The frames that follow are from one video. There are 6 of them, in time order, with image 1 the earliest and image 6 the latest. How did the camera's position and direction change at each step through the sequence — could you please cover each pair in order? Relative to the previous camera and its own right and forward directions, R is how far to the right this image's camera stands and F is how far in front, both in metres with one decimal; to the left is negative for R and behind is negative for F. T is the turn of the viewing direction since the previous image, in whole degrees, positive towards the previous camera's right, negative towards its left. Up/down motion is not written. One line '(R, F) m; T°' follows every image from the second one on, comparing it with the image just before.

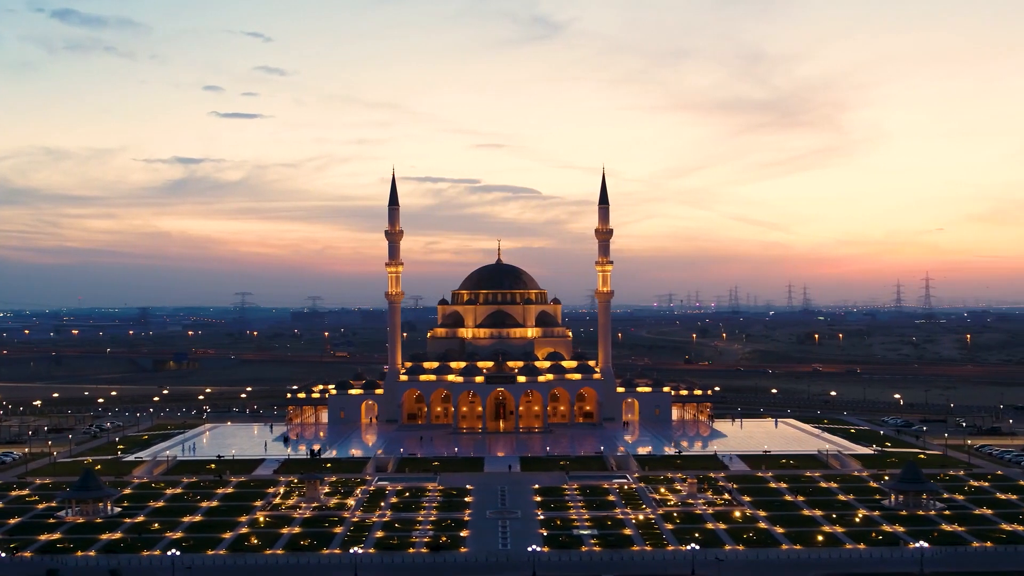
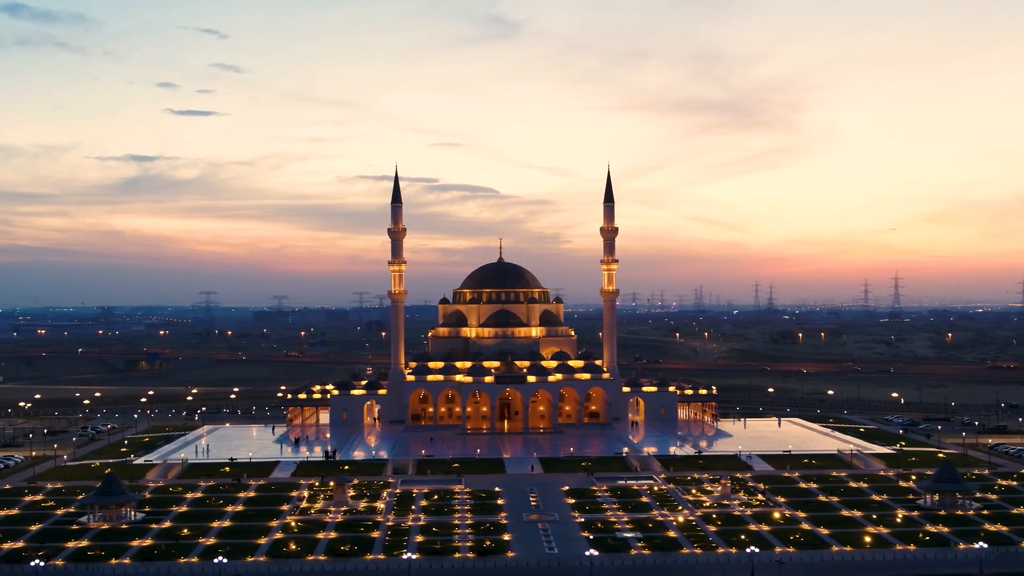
(-2.3, +0.7) m; +2°
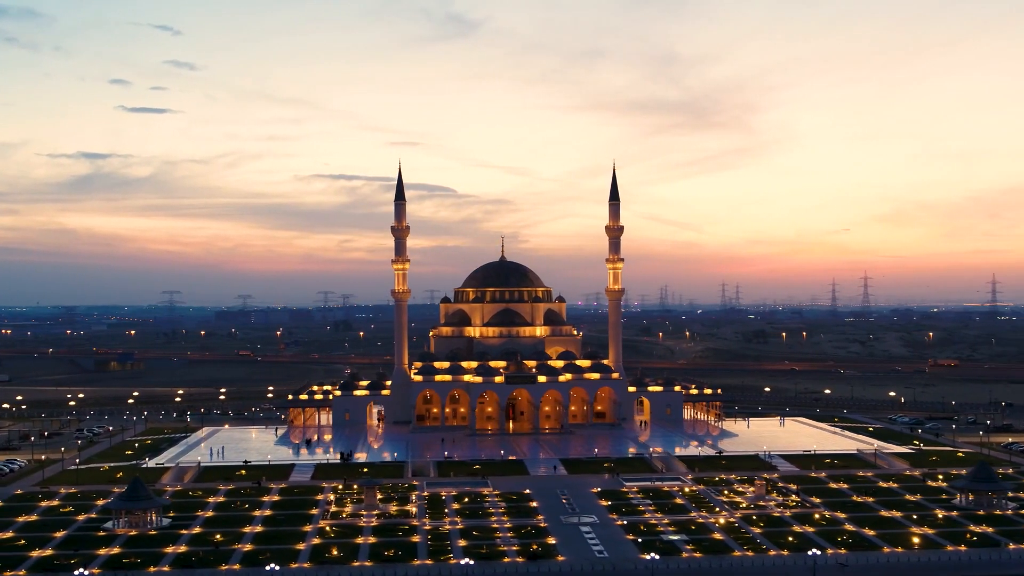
(-2.3, +0.7) m; +2°
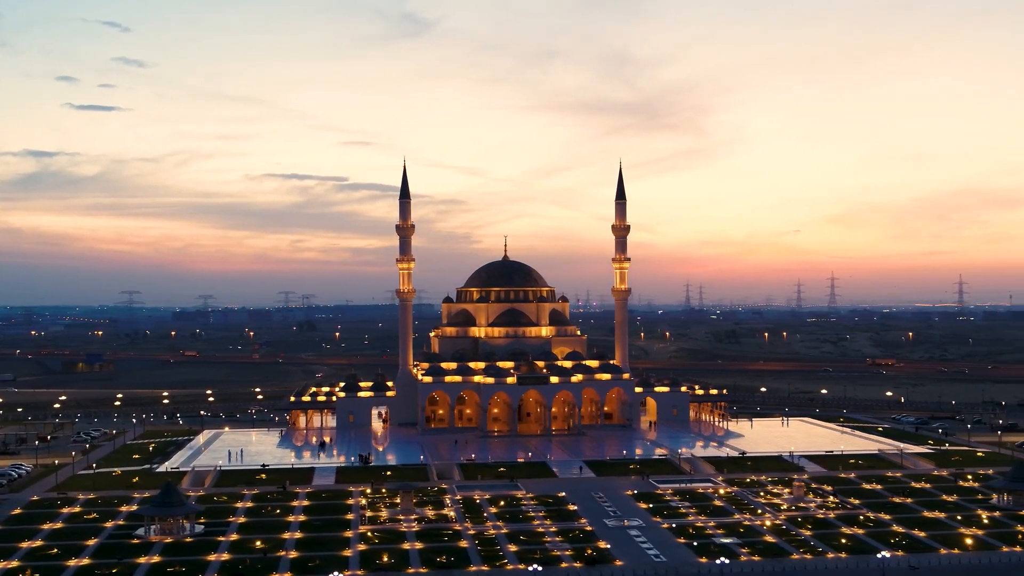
(-2.6, +0.7) m; +2°
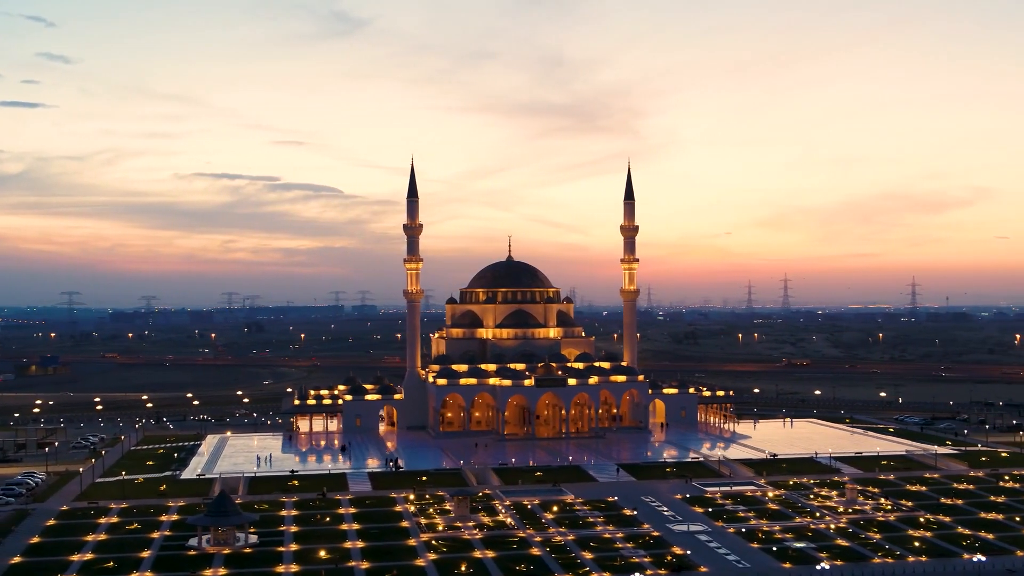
(-3.6, +0.9) m; +3°
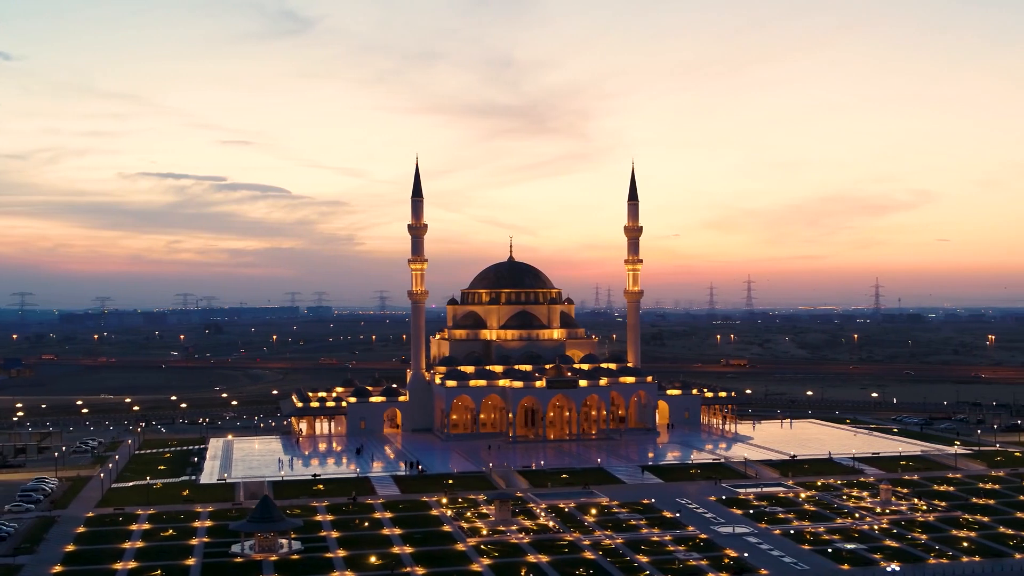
(-2.7, +0.4) m; +2°
